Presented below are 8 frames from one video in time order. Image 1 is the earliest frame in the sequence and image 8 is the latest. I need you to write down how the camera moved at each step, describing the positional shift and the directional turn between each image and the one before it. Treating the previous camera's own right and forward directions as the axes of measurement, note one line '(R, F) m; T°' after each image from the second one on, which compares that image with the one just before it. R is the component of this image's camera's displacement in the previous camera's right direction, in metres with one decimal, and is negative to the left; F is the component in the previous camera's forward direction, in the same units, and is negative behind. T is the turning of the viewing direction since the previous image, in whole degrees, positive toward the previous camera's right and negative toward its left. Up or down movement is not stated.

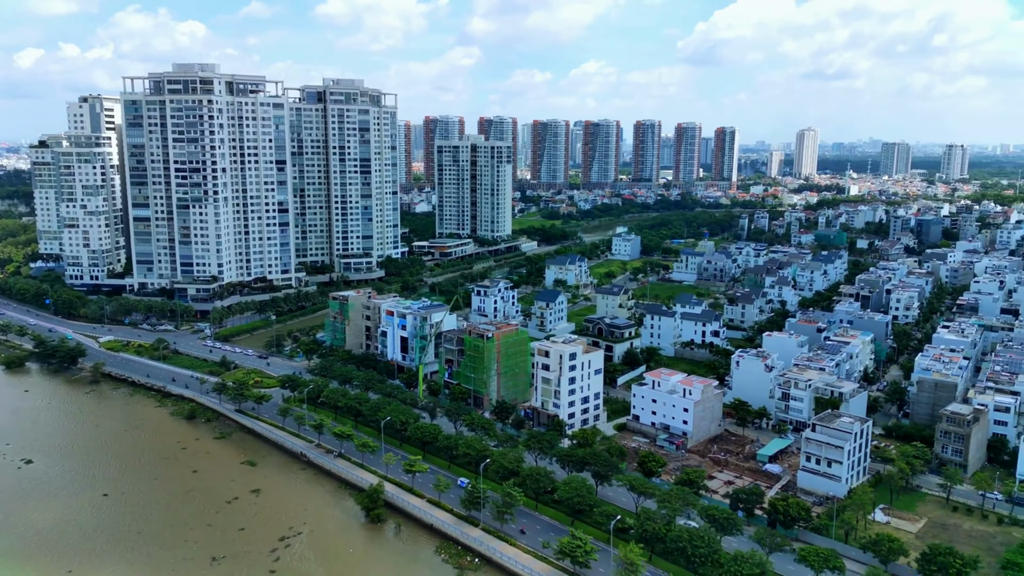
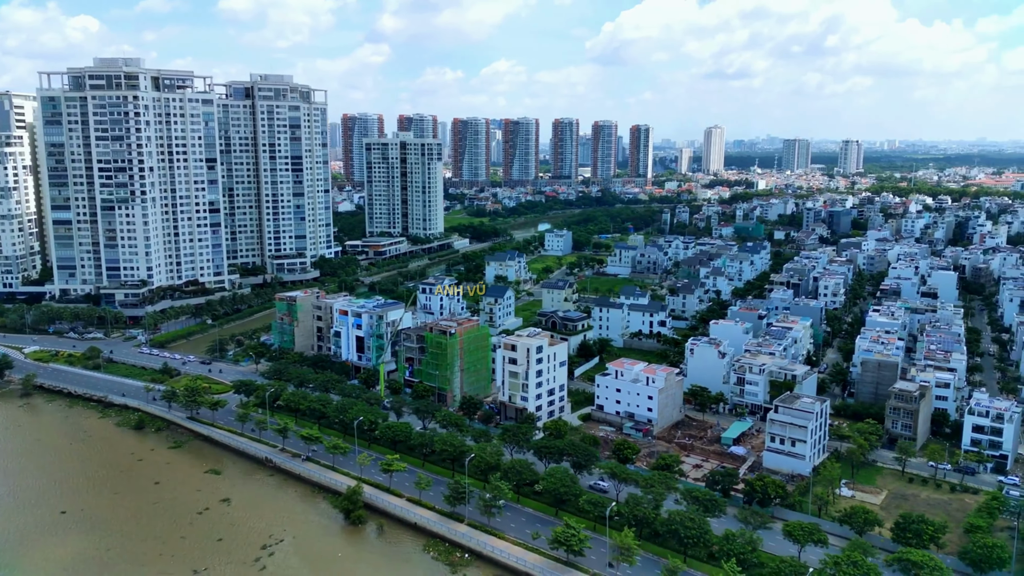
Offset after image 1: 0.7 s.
(-1.7, +0.1) m; +6°
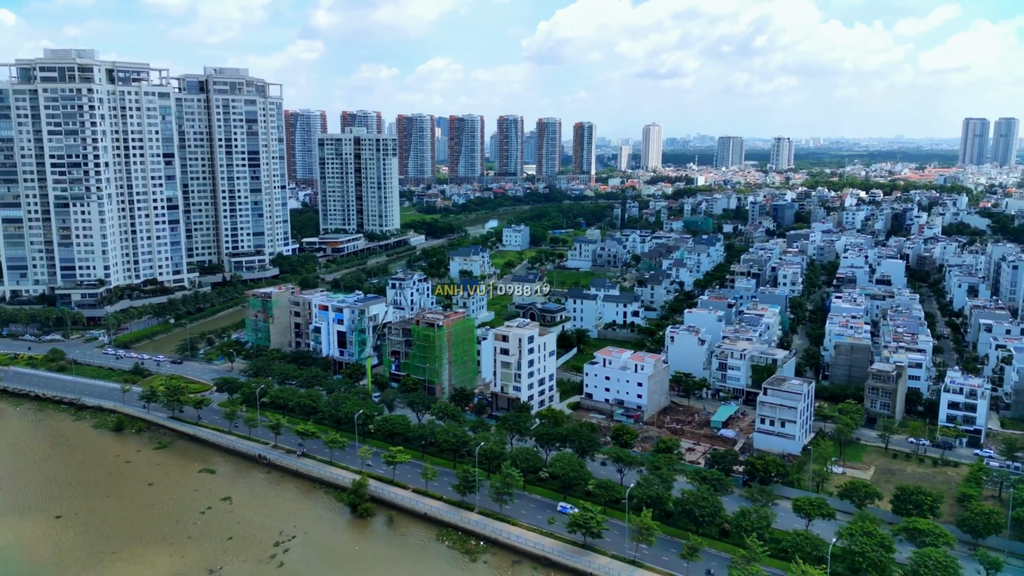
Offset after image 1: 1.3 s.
(-1.8, 0.0) m; +5°
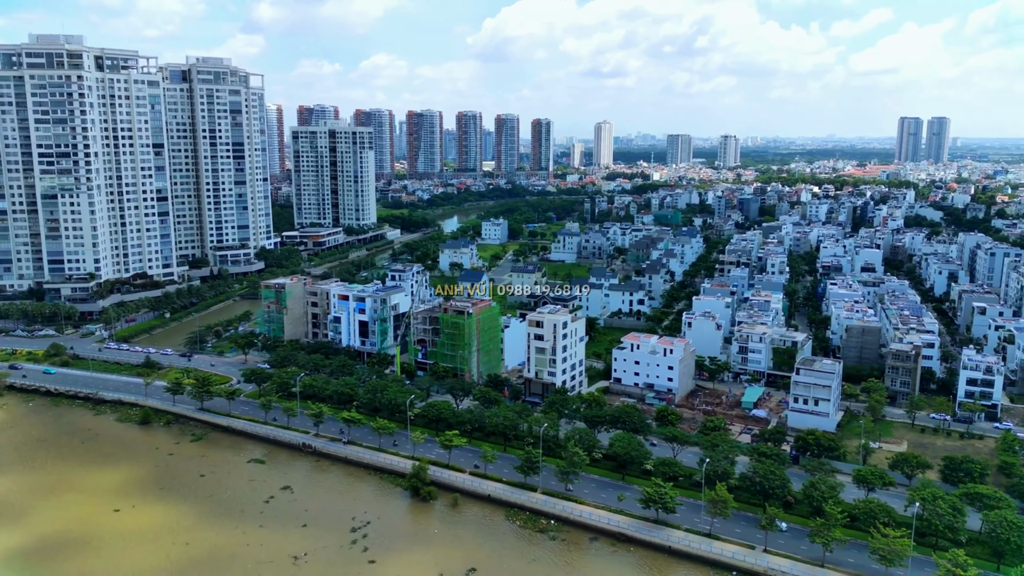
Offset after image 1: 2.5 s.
(-3.1, 0.0) m; +4°
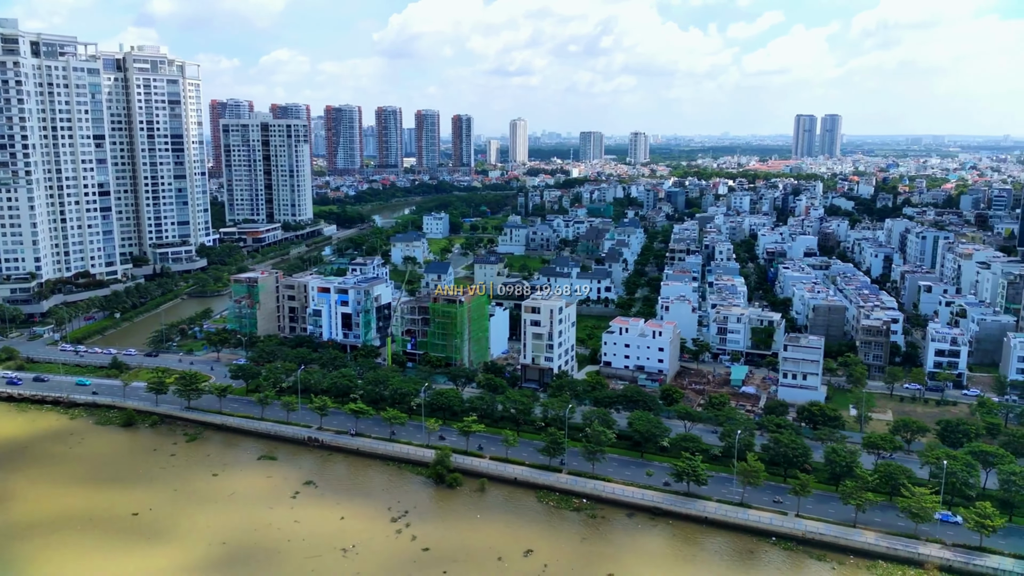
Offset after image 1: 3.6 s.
(-3.0, +0.2) m; +7°
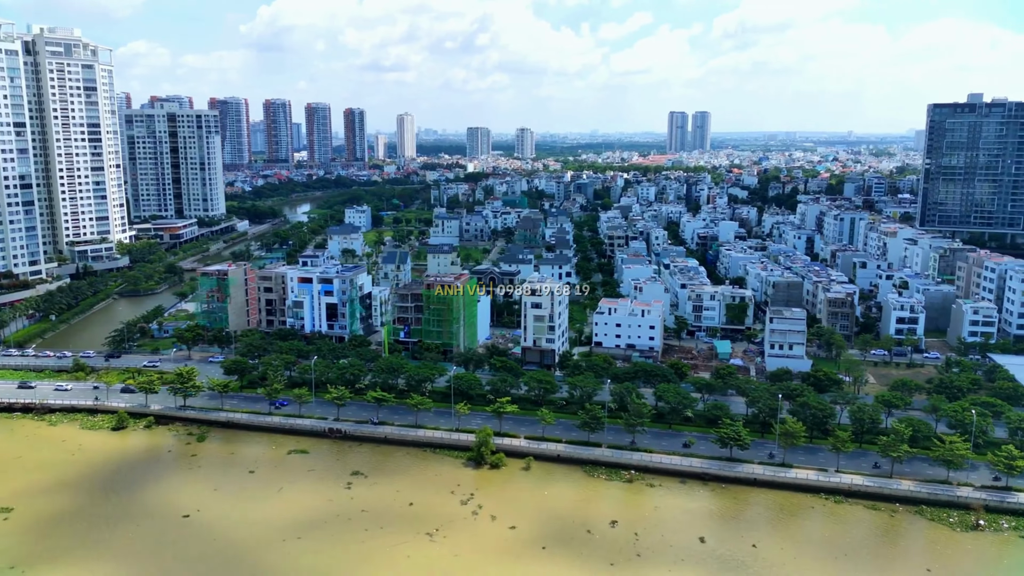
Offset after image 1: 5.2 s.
(-4.2, +0.4) m; +9°
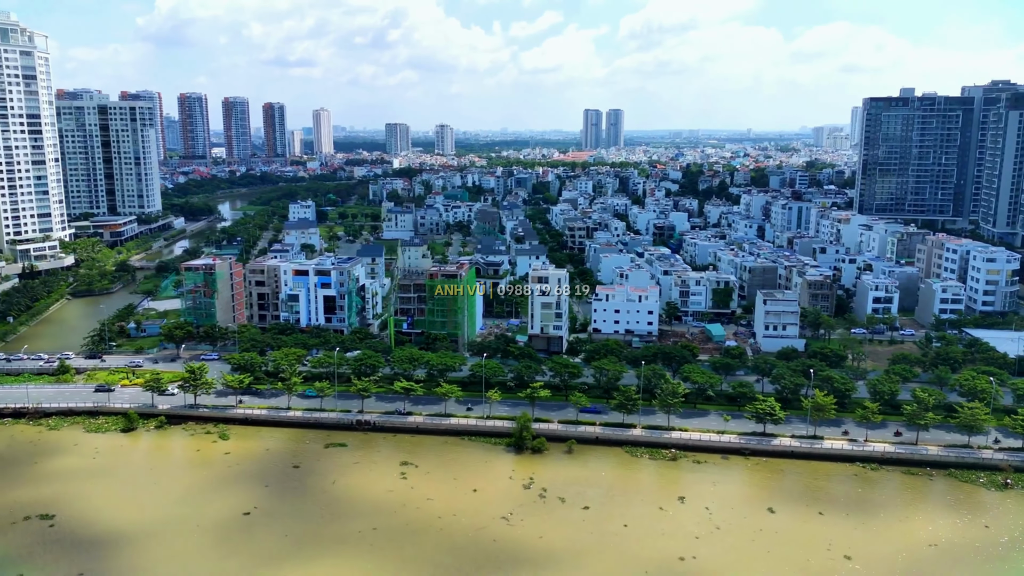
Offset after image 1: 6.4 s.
(-3.3, +0.2) m; +6°
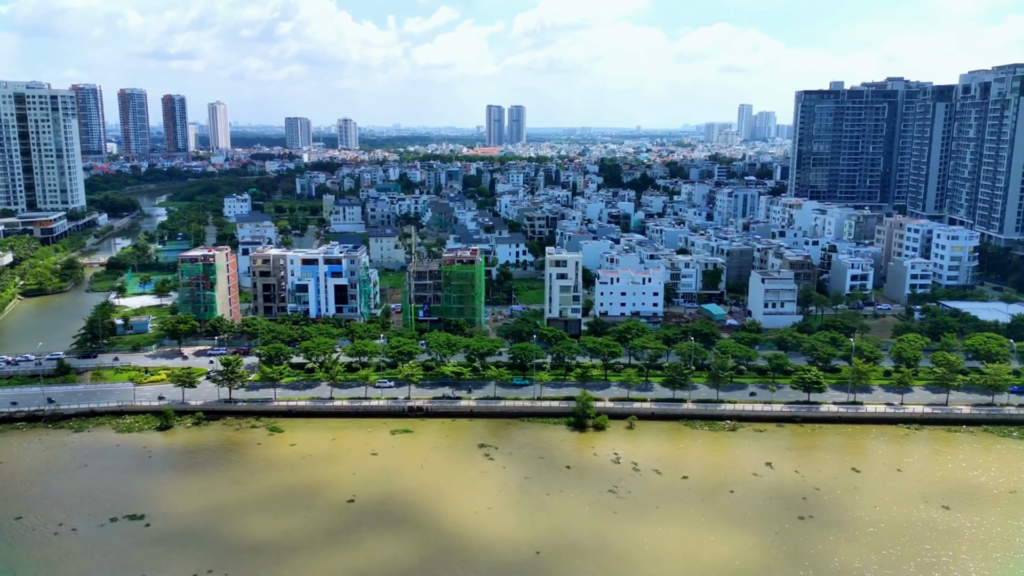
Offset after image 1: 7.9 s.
(-4.3, +0.3) m; +7°
